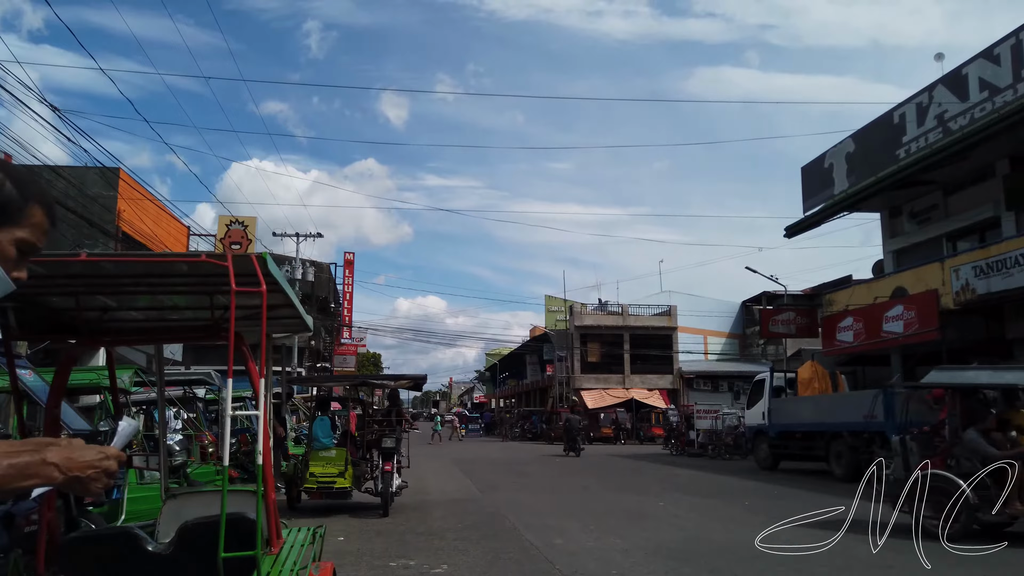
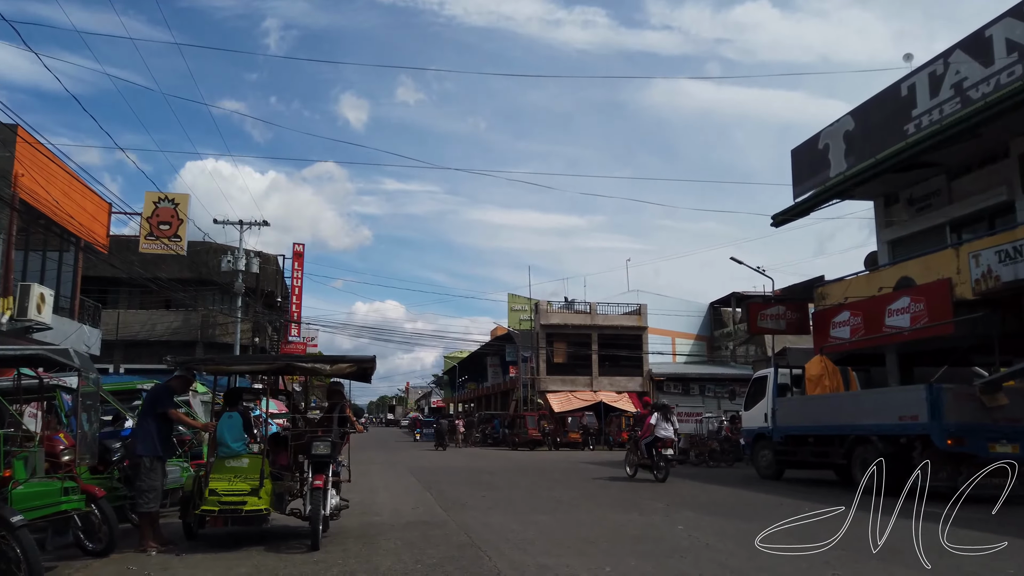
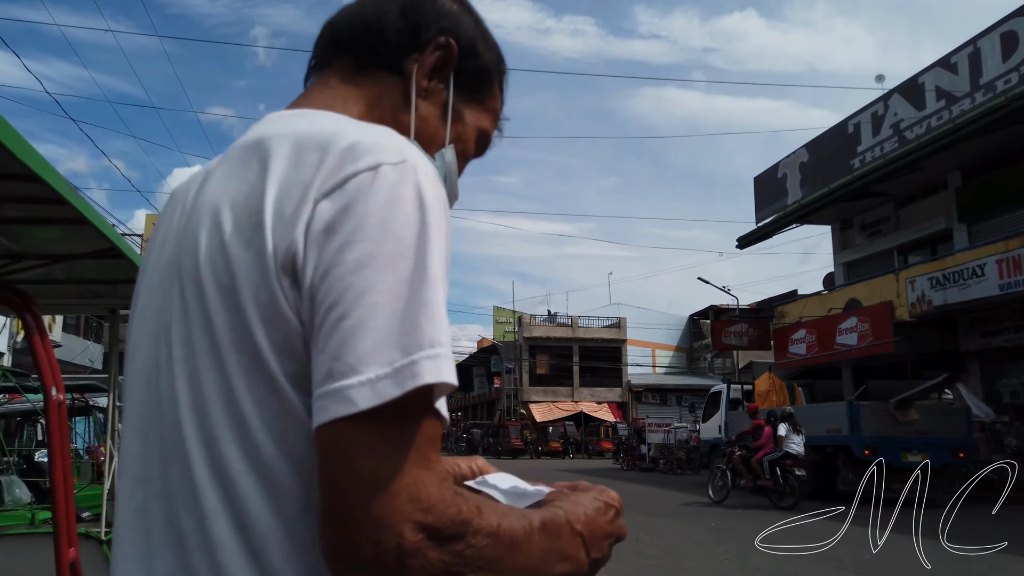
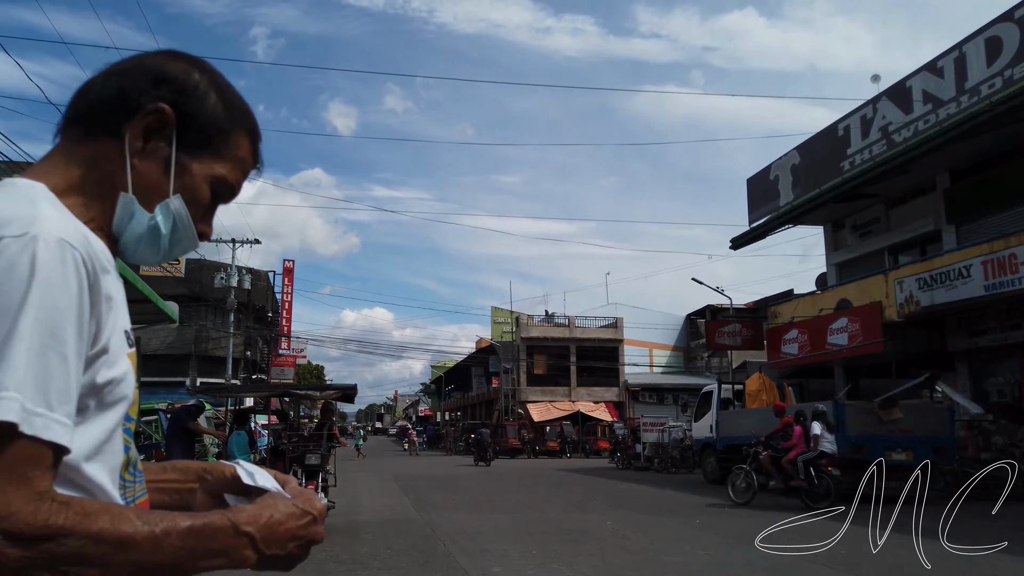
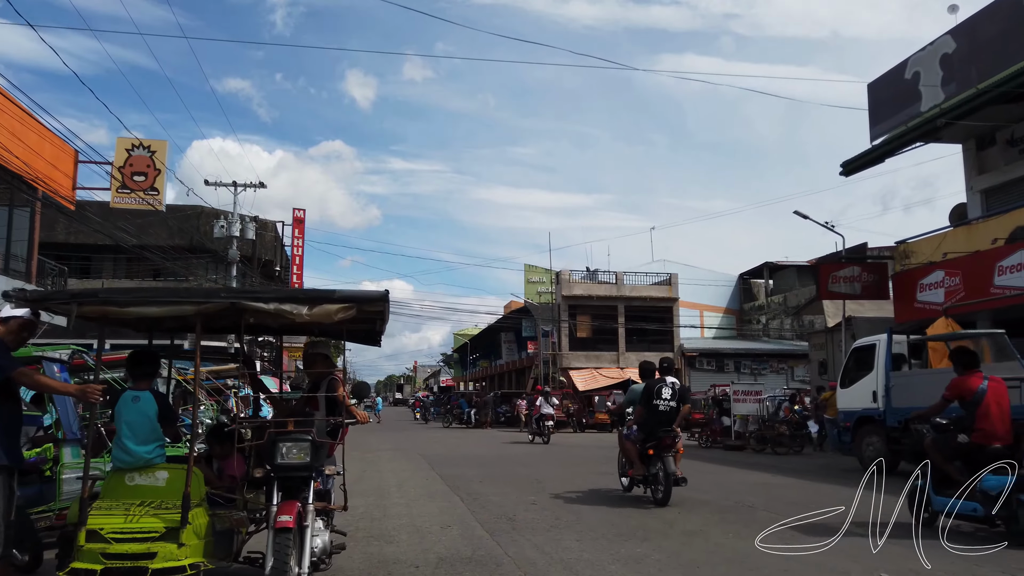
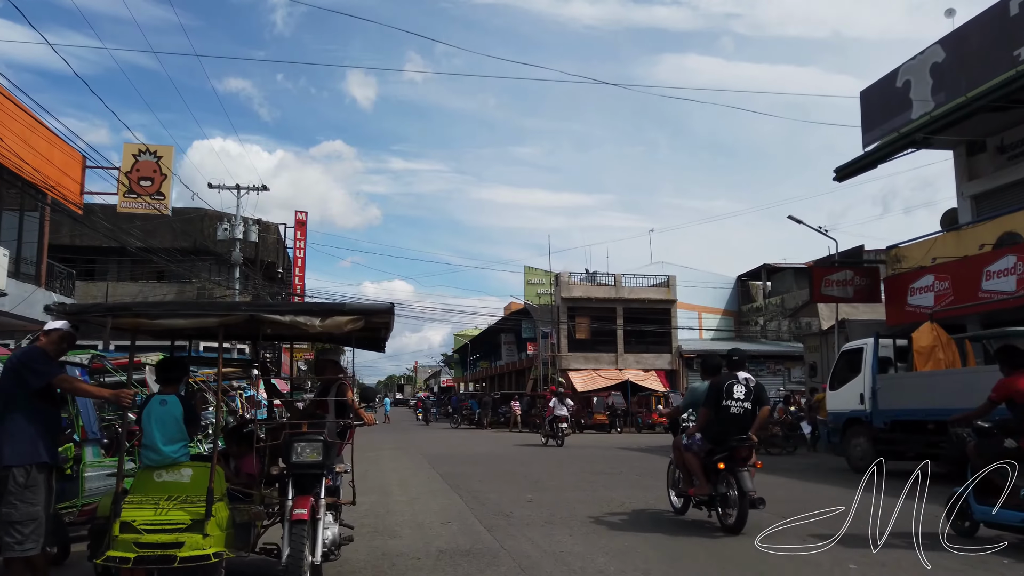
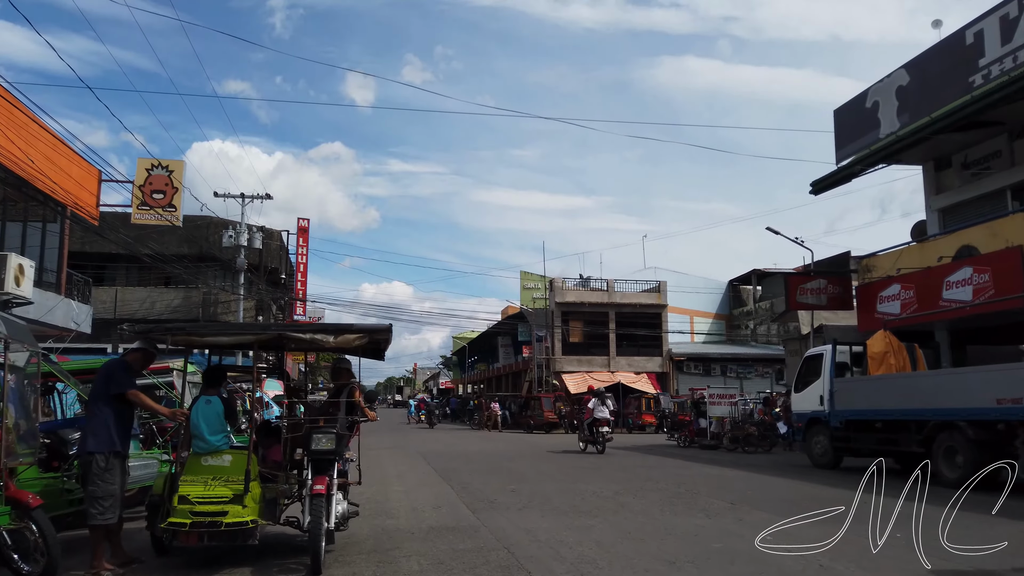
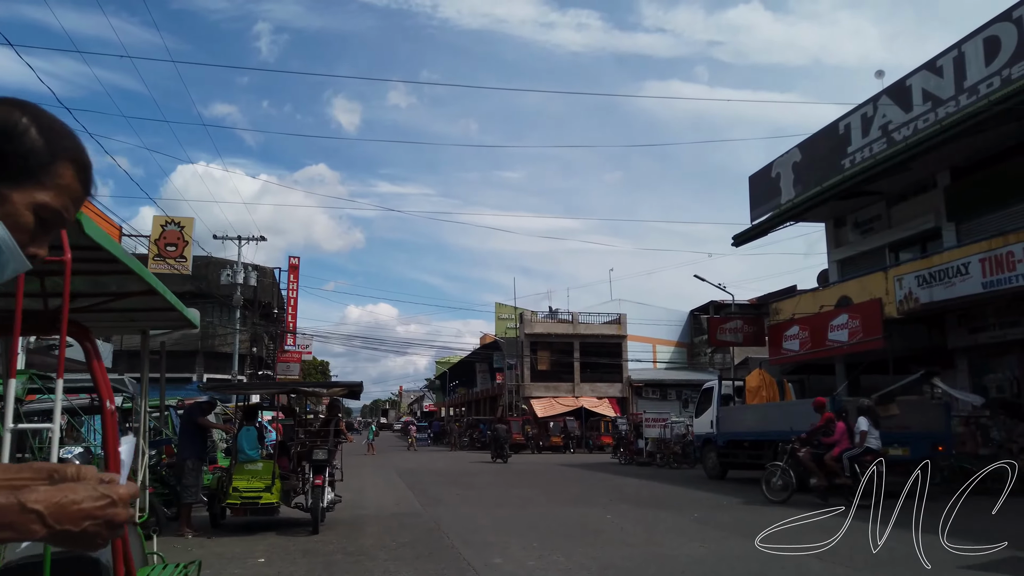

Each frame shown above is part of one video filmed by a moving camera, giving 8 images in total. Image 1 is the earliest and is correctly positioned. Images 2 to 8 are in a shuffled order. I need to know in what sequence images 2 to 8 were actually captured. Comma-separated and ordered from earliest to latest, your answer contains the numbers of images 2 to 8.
8, 4, 3, 2, 7, 6, 5
